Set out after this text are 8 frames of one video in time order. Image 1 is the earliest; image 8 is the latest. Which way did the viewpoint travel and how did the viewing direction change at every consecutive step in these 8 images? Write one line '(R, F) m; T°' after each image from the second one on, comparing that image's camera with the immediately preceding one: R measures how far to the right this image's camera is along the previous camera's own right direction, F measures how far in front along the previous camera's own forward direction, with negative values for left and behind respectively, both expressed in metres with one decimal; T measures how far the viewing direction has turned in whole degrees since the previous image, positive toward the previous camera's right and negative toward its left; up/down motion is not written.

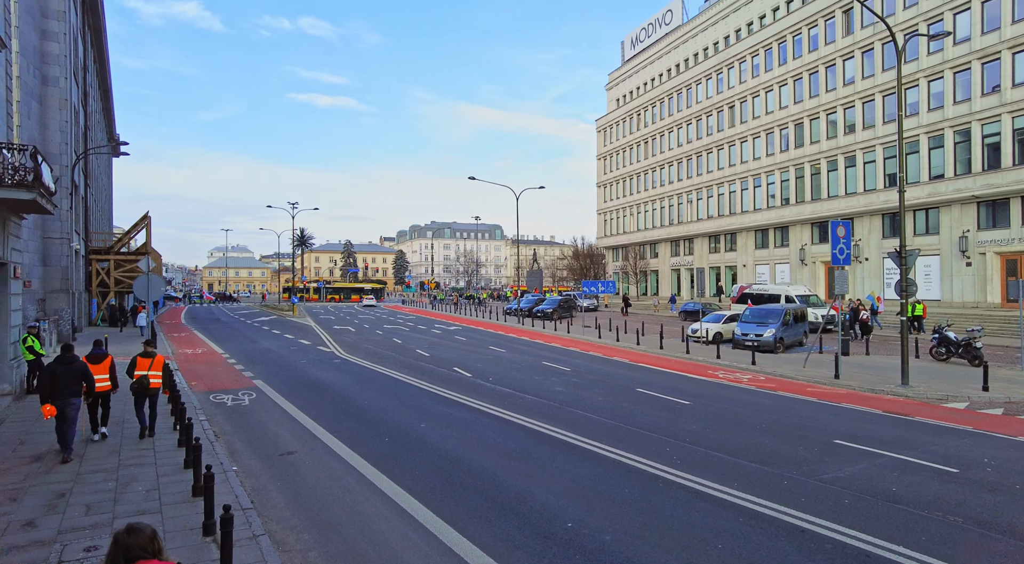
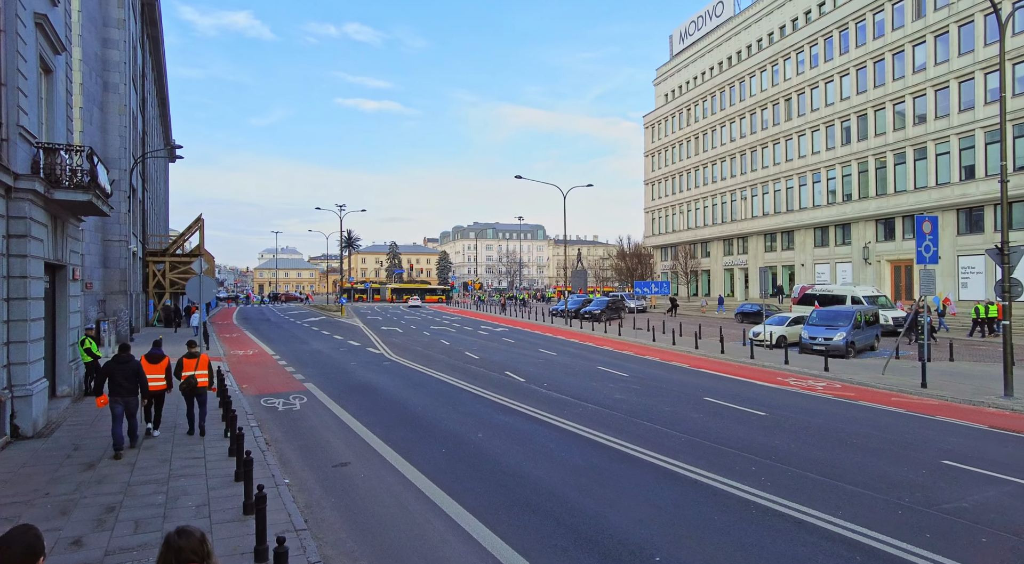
(-0.3, +0.7) m; -4°
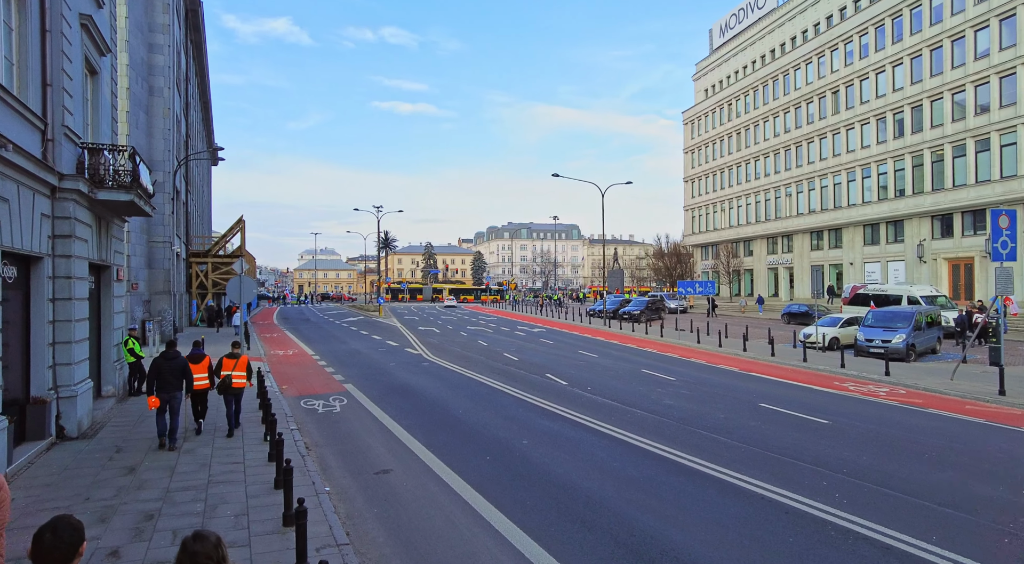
(-0.2, +0.5) m; -3°
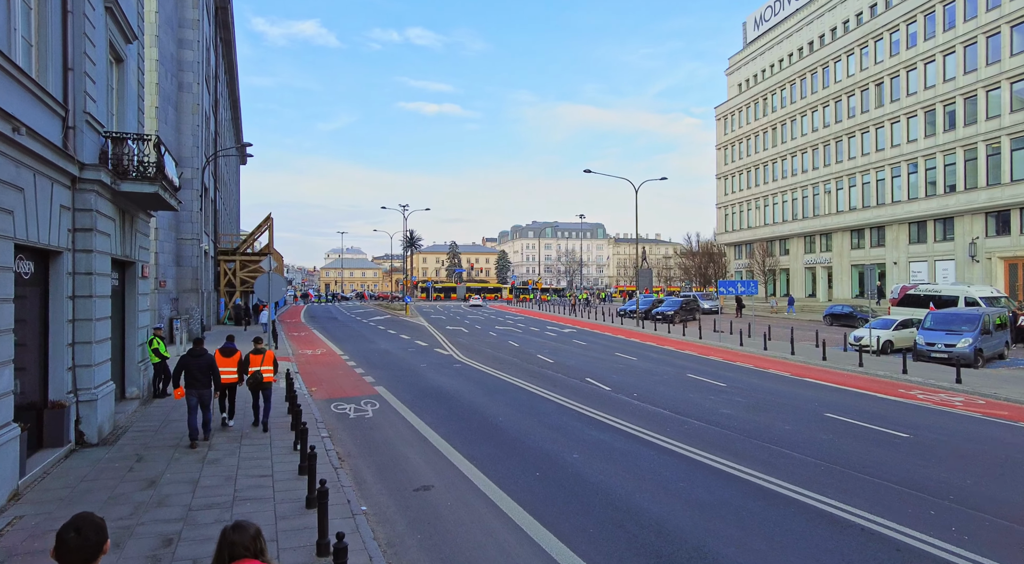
(-0.4, +0.9) m; -2°
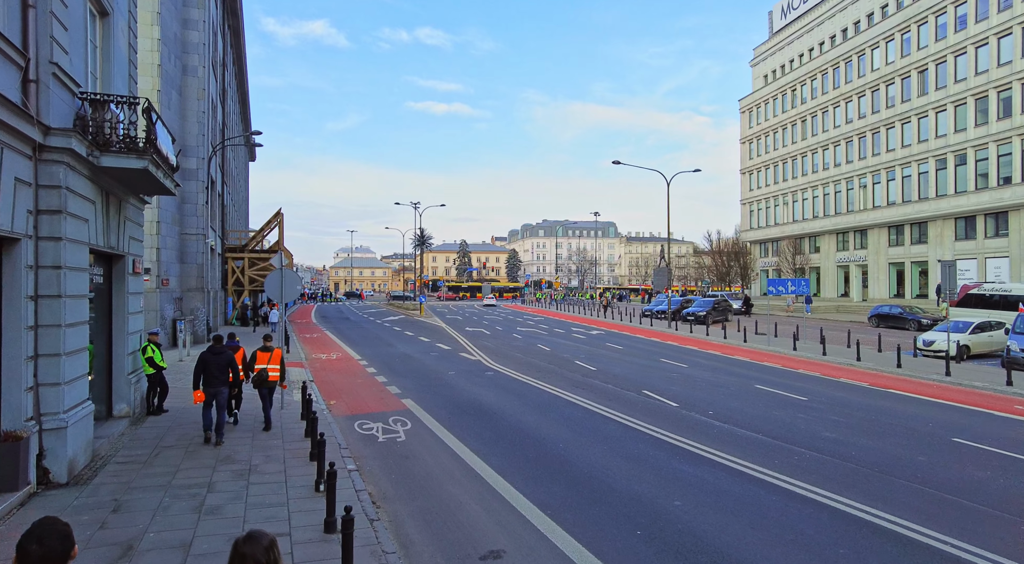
(-0.9, +2.1) m; -1°
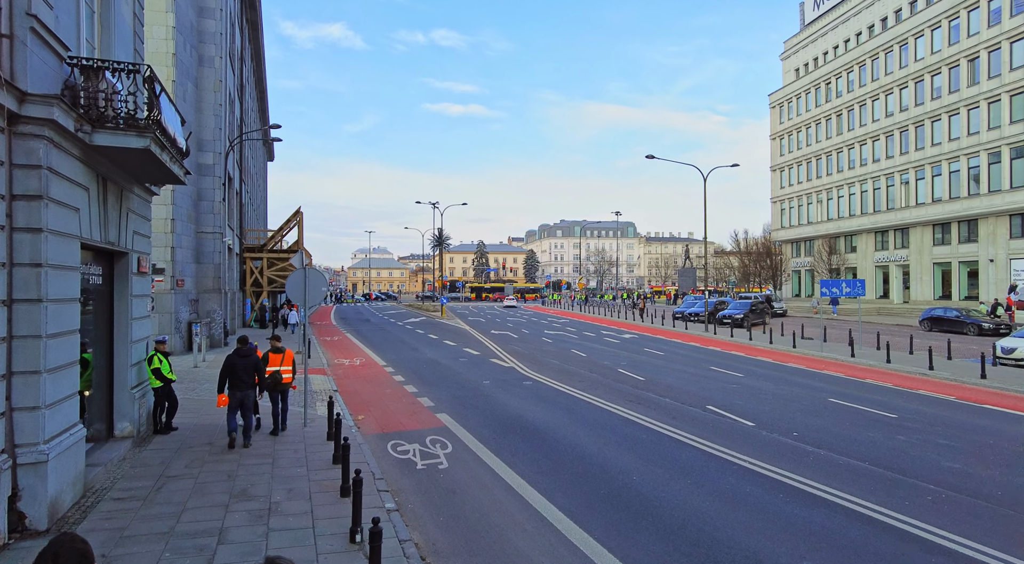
(-0.6, +1.5) m; -1°
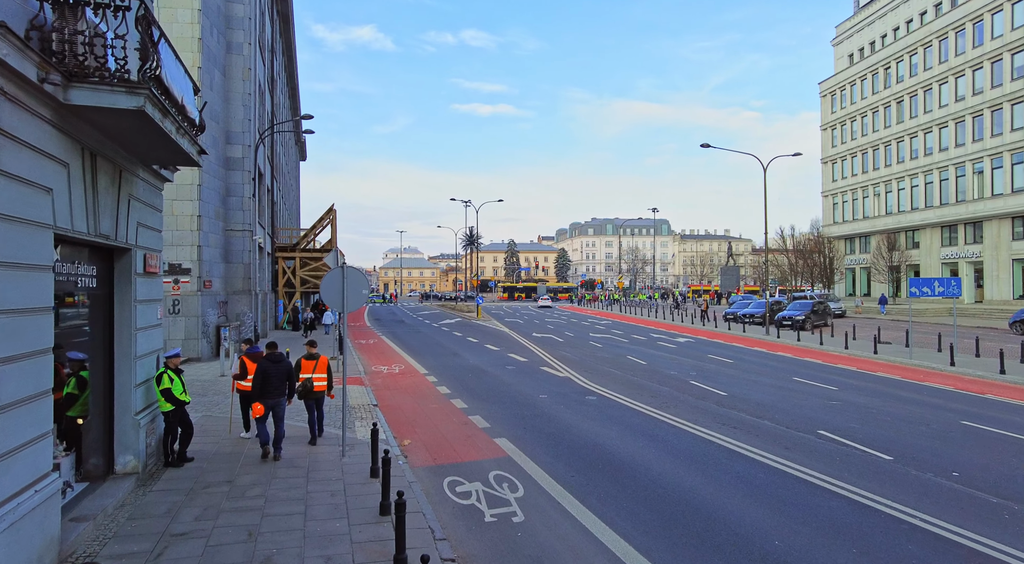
(-0.7, +2.0) m; -3°
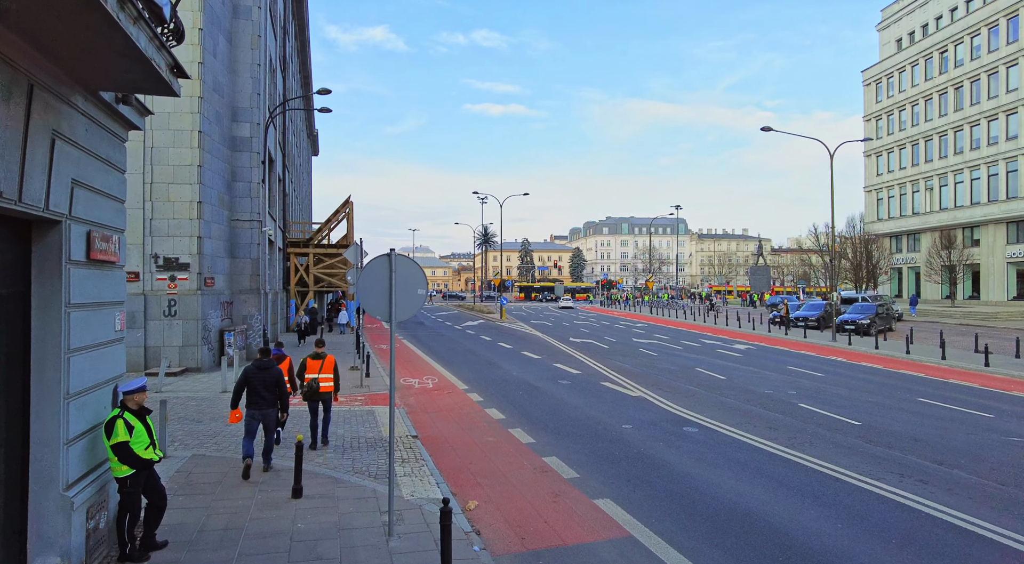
(-1.2, +3.1) m; -1°
